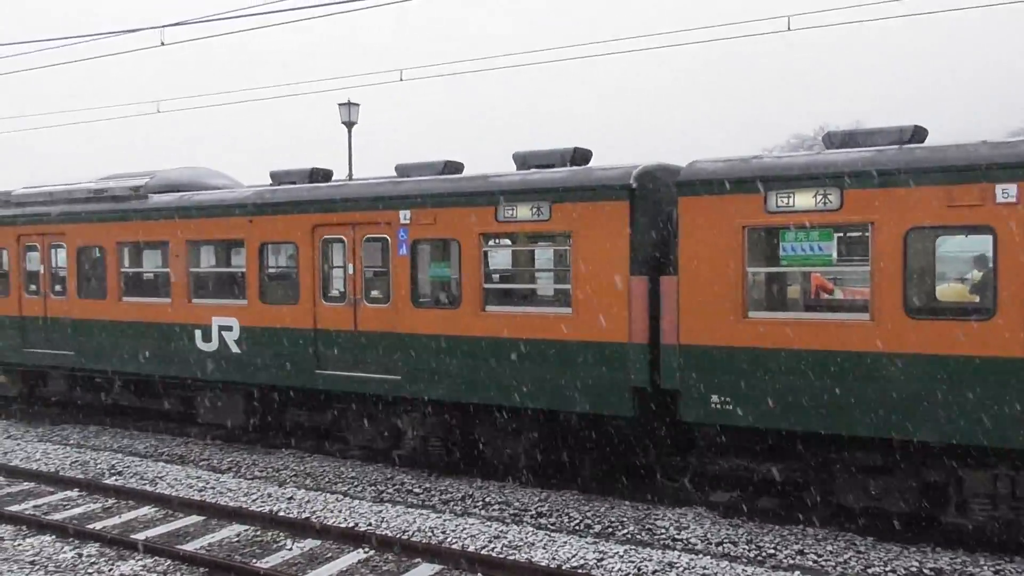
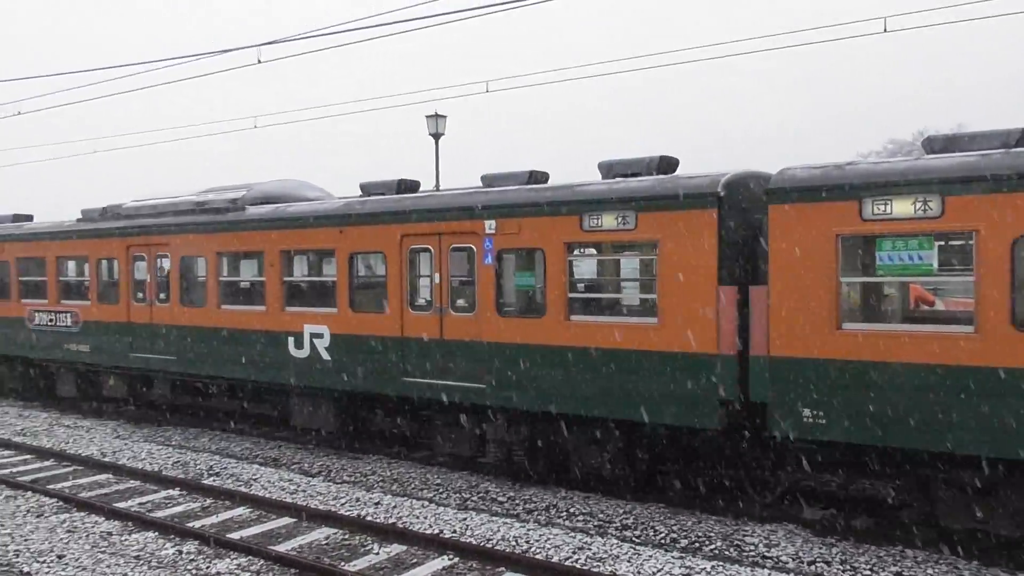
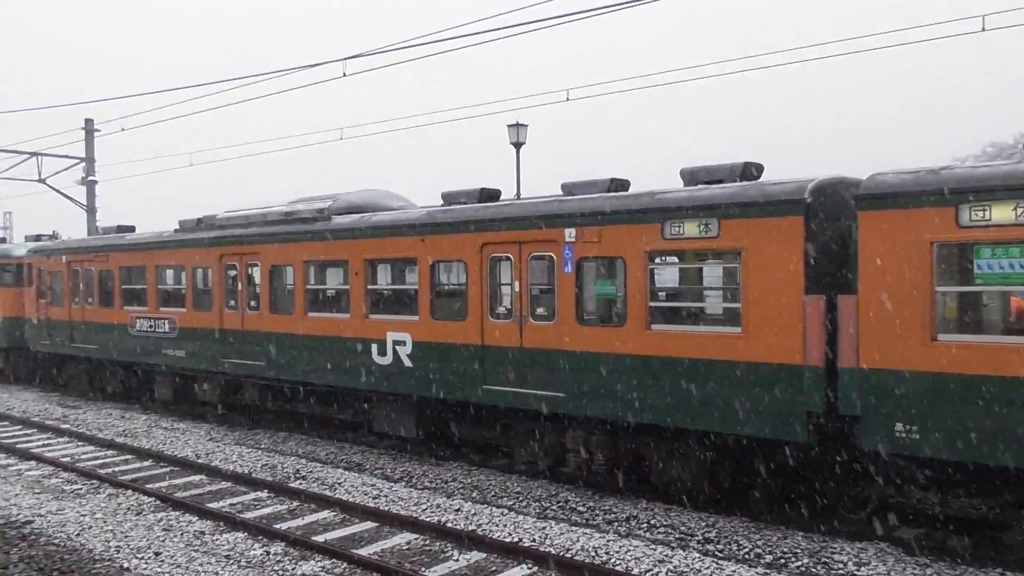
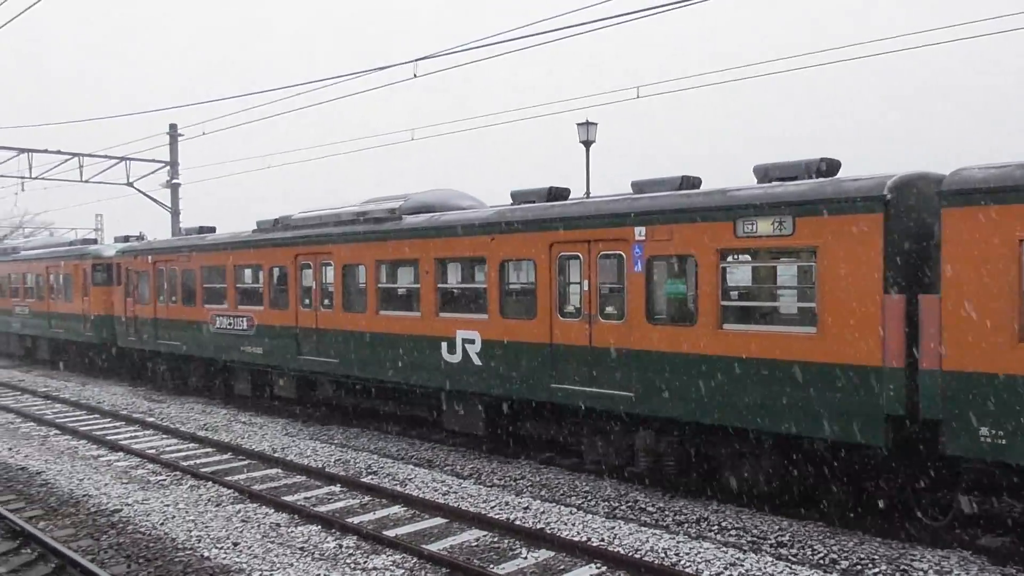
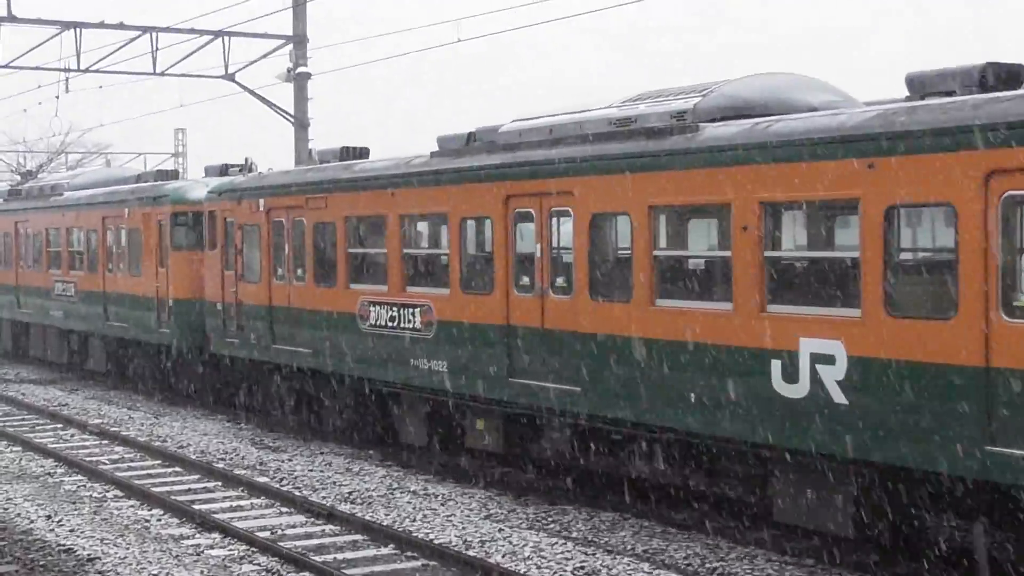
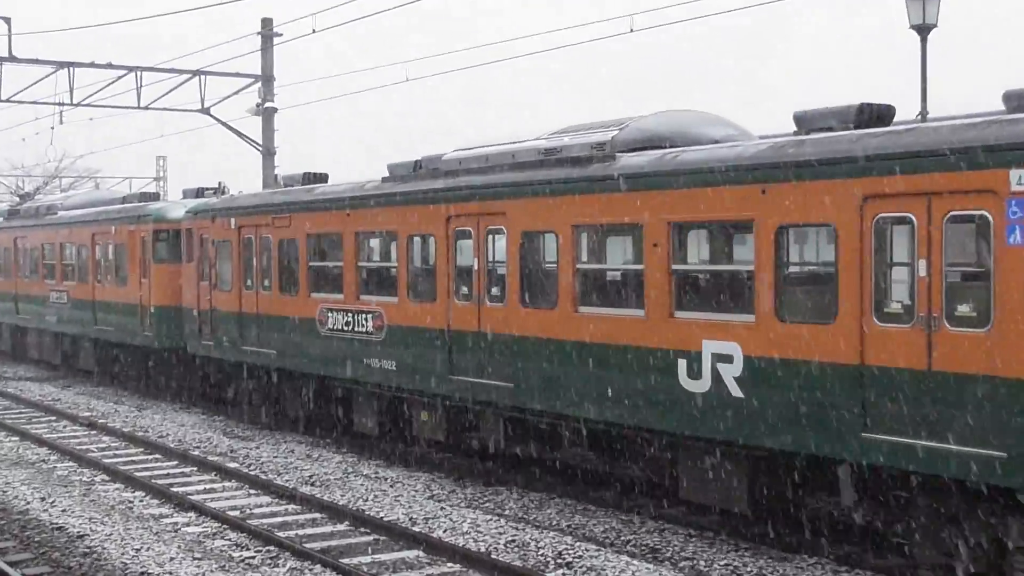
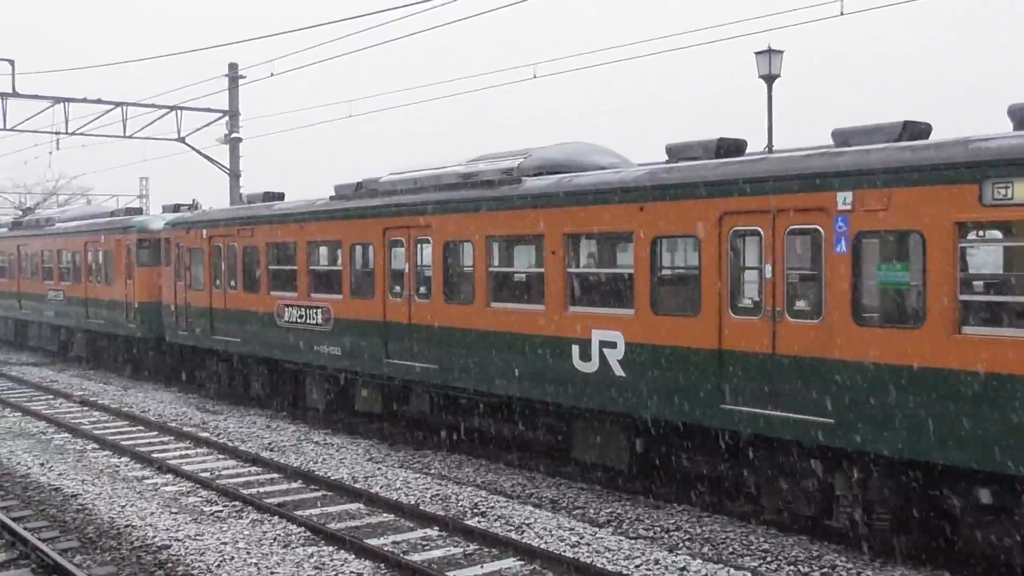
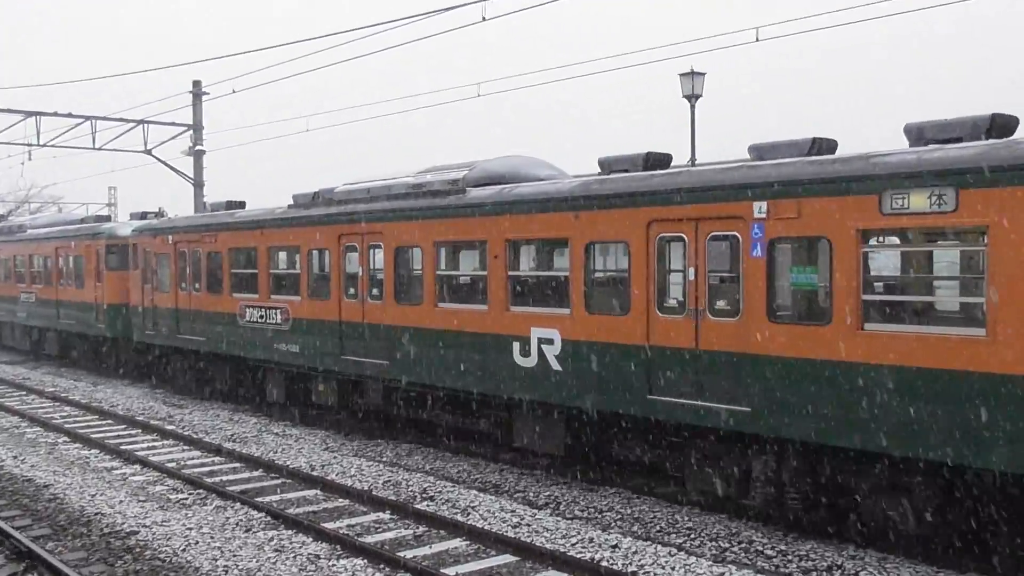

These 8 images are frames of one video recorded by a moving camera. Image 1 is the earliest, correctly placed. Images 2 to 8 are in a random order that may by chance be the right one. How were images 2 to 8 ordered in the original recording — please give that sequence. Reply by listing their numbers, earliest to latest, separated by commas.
2, 3, 4, 8, 7, 6, 5
